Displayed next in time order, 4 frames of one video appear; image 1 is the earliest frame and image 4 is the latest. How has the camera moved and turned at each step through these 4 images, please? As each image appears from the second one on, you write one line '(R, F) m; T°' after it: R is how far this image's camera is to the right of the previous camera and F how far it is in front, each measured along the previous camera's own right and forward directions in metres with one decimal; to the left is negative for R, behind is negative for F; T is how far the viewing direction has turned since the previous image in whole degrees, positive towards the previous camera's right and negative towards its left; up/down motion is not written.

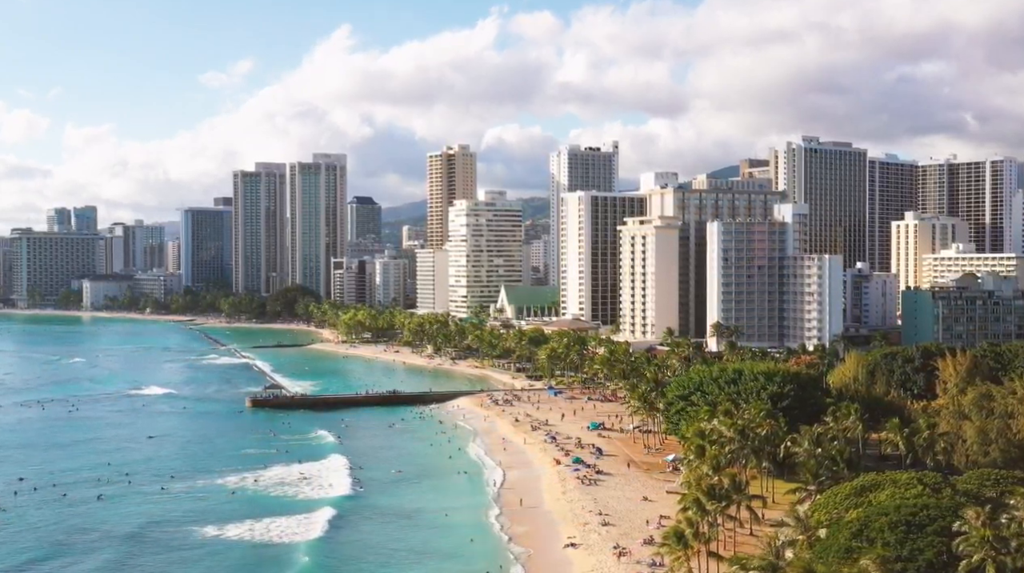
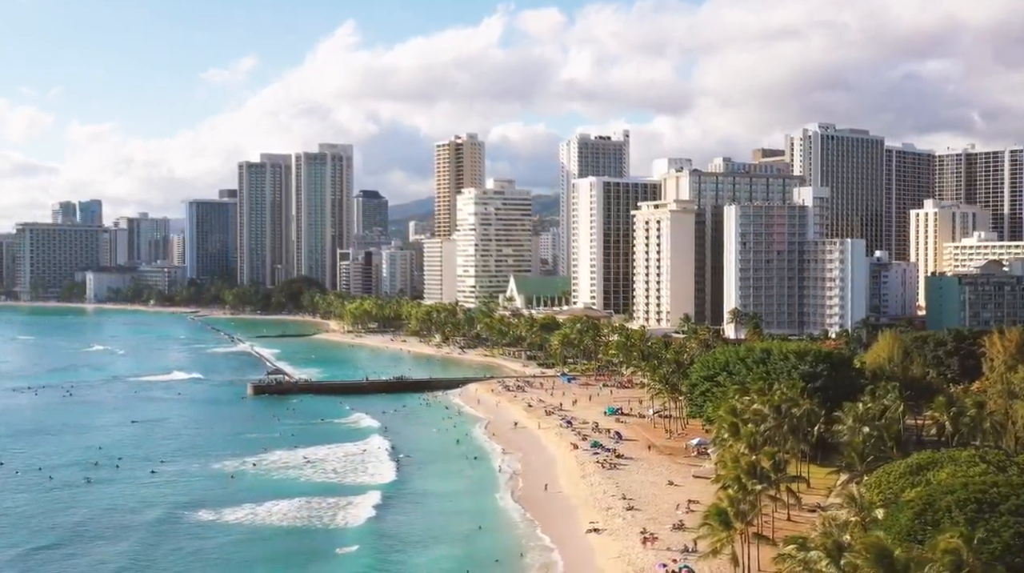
(-0.9, +5.8) m; 0°
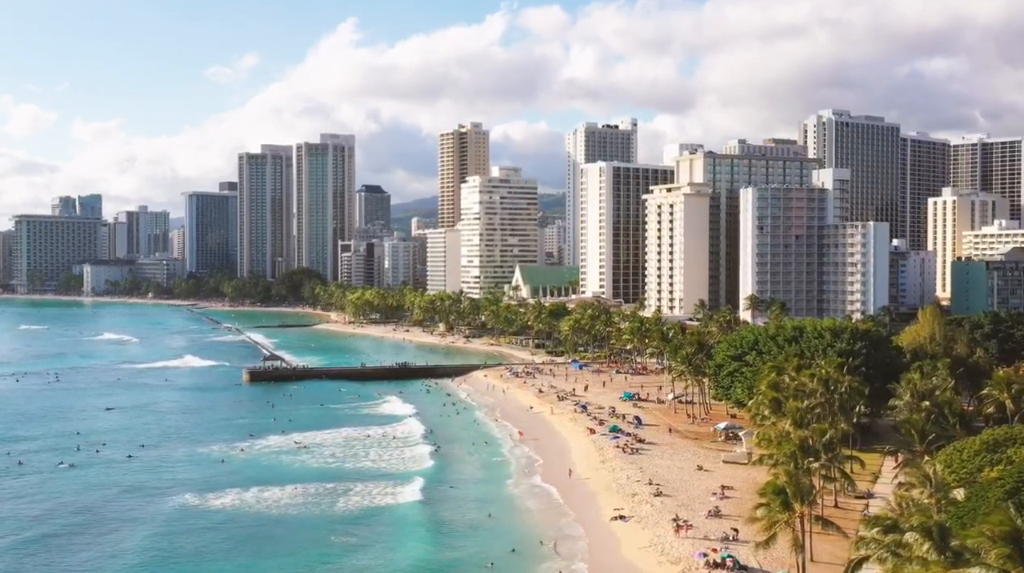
(-0.9, +7.2) m; 0°
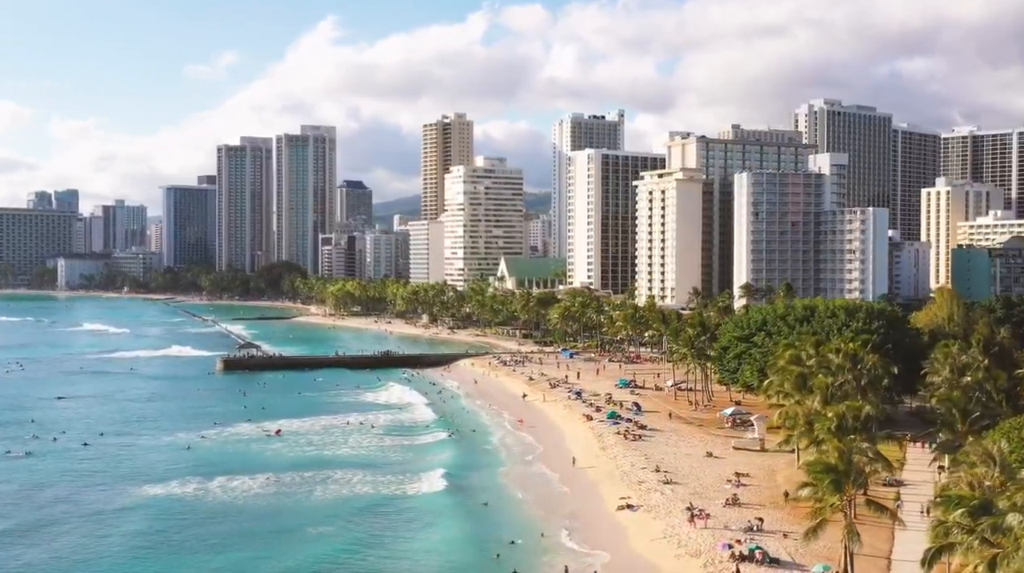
(-0.8, +6.4) m; +1°
